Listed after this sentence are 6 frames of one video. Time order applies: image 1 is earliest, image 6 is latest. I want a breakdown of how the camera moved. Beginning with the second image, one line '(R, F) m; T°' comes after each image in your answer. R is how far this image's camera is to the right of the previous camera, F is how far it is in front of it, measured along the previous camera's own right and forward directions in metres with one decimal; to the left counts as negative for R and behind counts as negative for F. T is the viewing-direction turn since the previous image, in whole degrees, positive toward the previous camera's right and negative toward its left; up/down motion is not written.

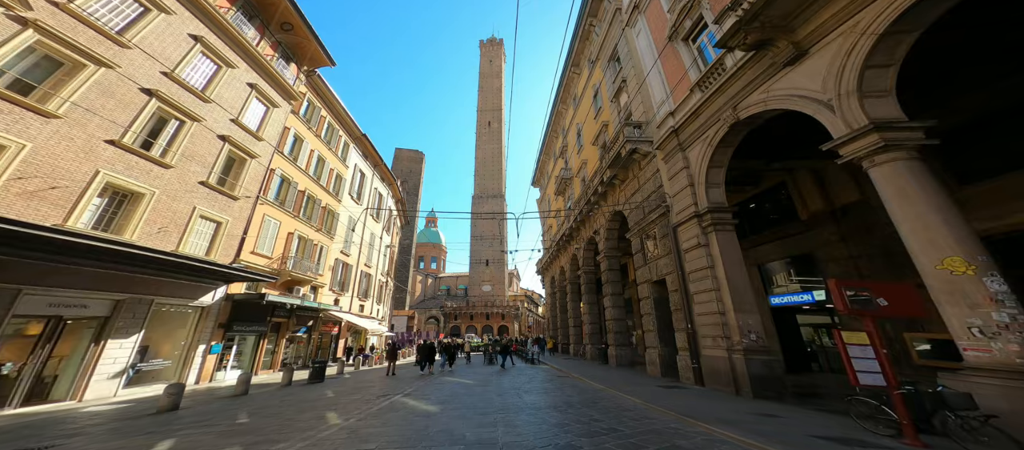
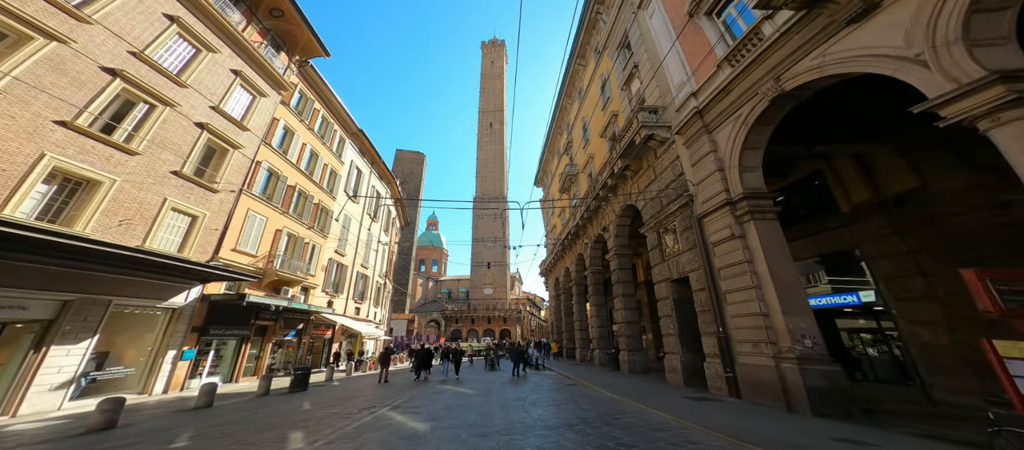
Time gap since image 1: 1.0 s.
(-0.1, +1.1) m; 0°
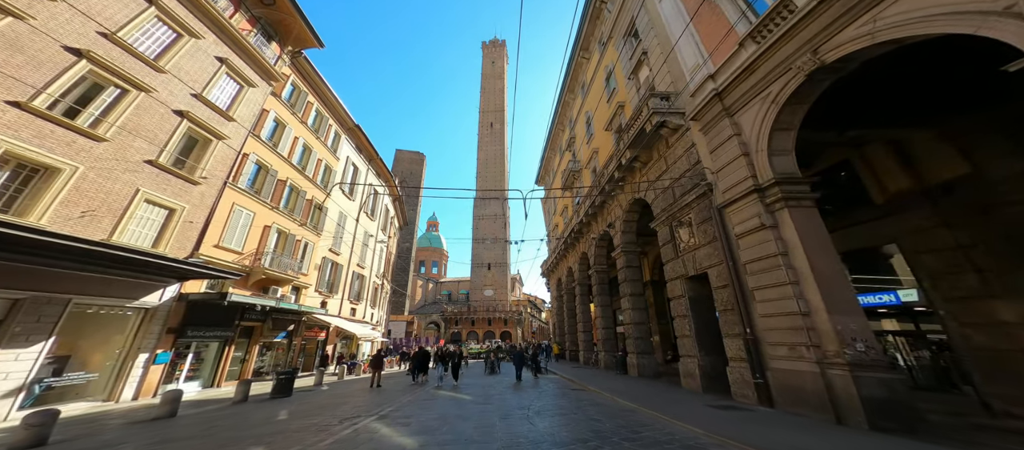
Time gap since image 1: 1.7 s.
(-0.1, +0.8) m; 0°
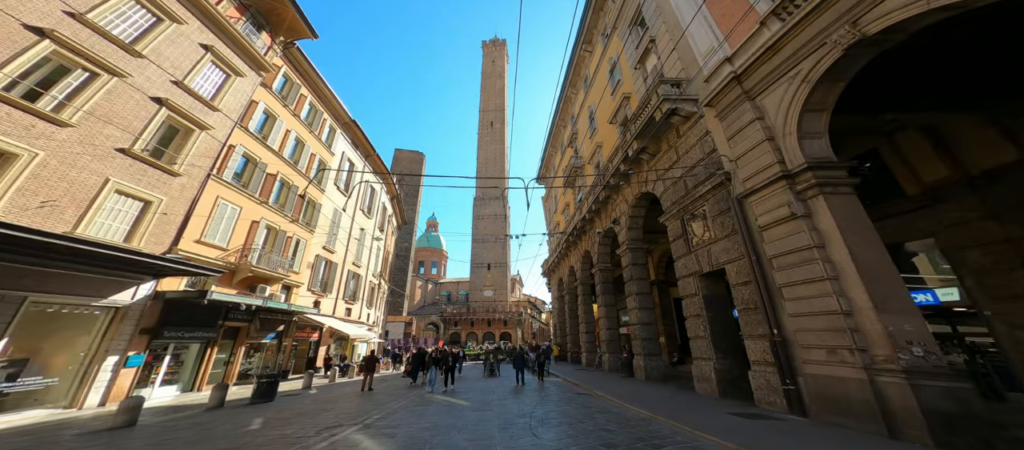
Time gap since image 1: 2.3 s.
(0.0, +0.7) m; 0°
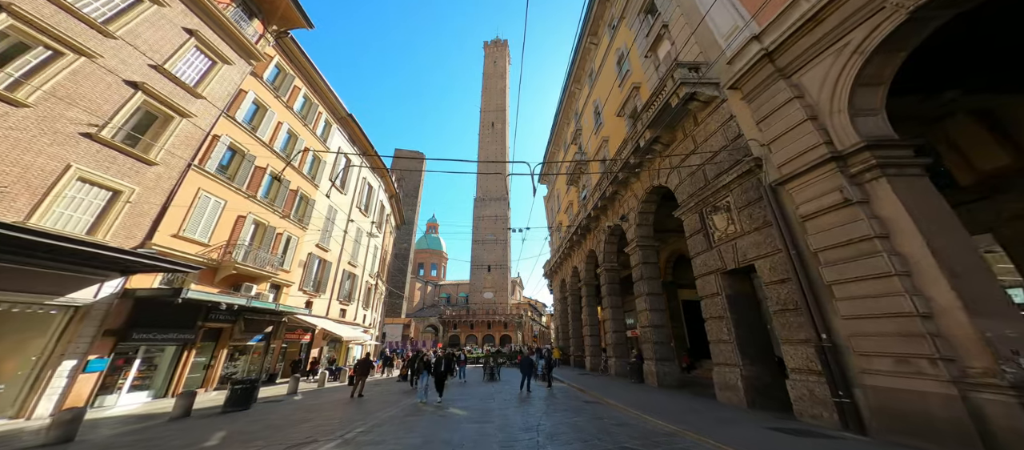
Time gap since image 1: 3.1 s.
(-0.1, +0.8) m; 0°
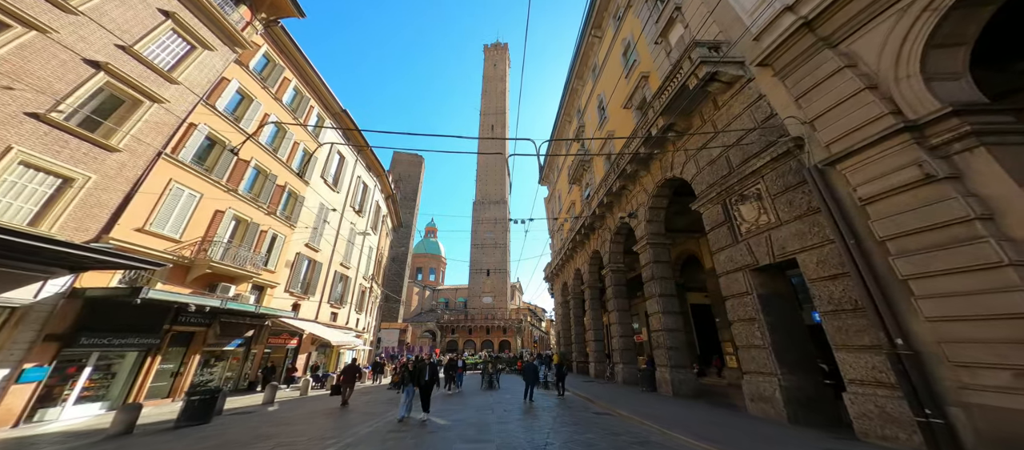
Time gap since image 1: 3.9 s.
(-0.1, +1.0) m; 0°
